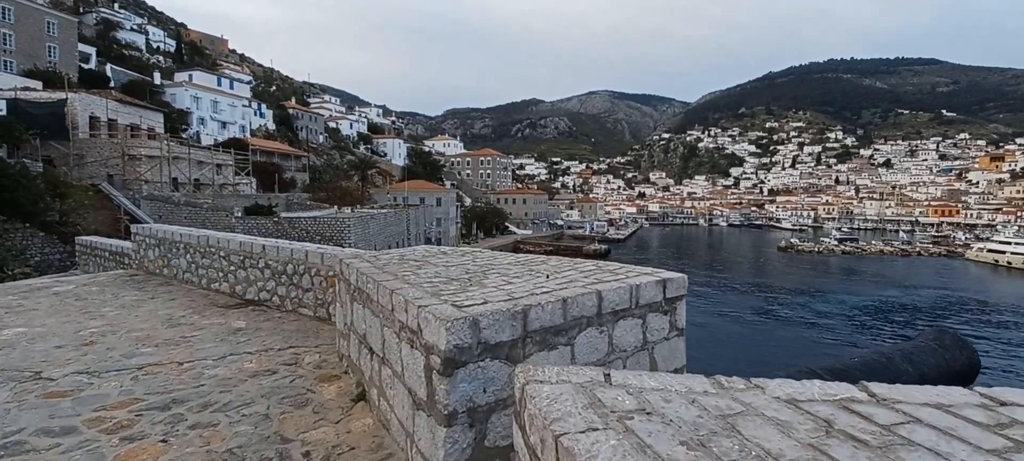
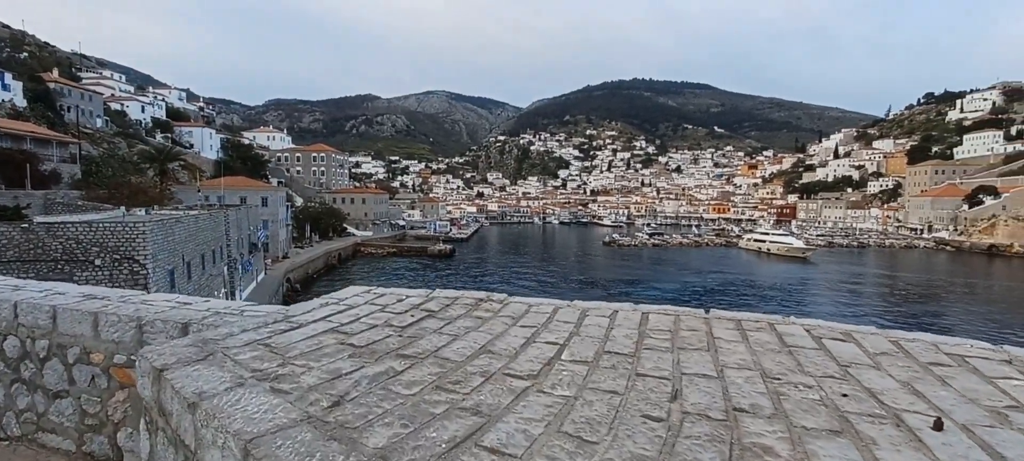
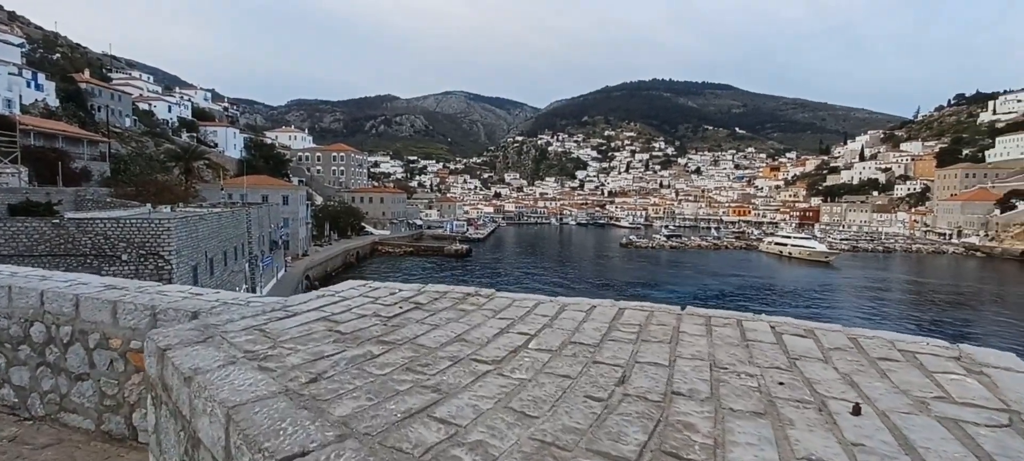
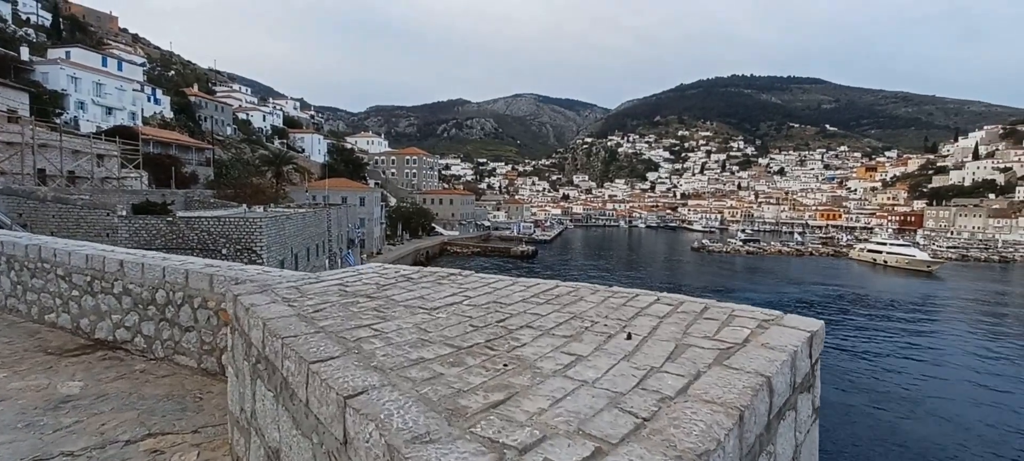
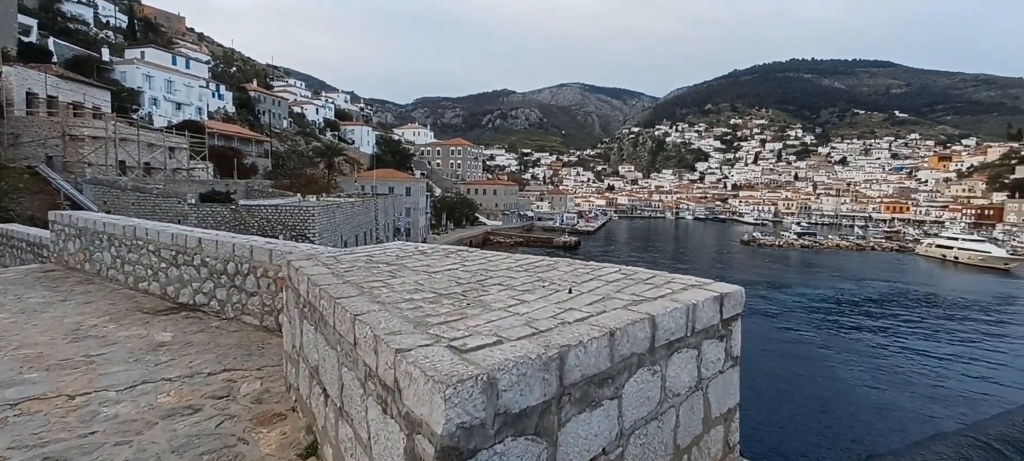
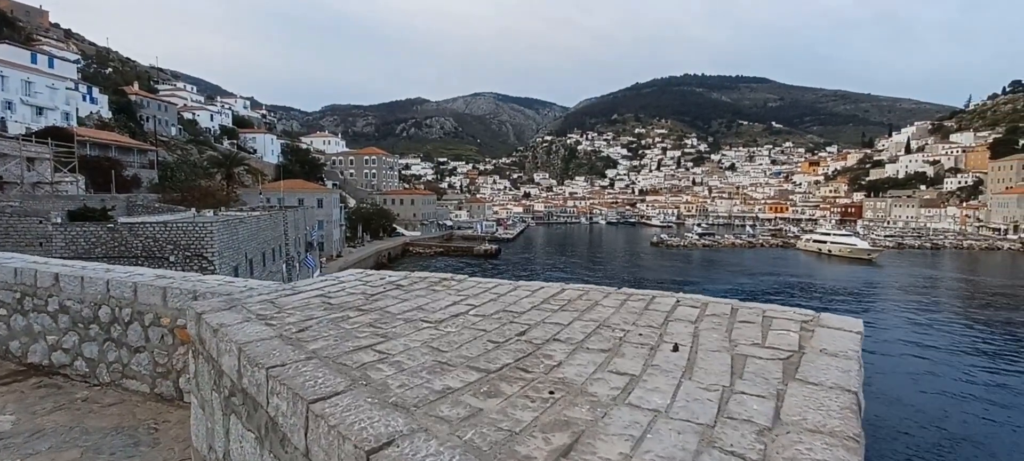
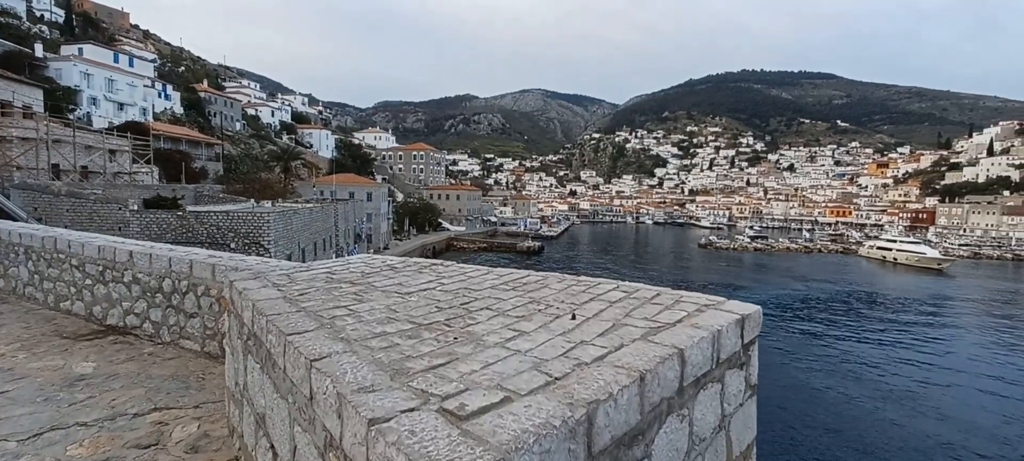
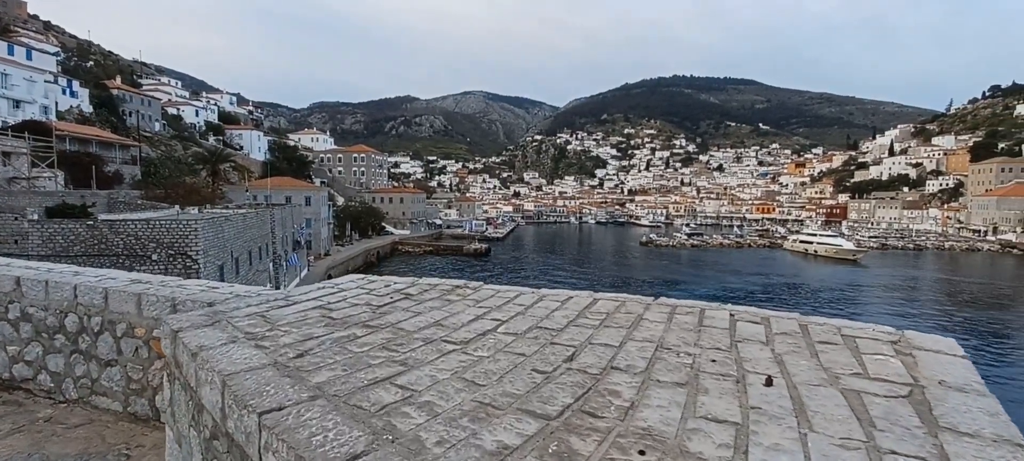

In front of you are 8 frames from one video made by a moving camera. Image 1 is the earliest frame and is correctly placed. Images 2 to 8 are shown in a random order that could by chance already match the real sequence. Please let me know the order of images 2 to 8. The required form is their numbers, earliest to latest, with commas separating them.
5, 7, 4, 6, 8, 3, 2
